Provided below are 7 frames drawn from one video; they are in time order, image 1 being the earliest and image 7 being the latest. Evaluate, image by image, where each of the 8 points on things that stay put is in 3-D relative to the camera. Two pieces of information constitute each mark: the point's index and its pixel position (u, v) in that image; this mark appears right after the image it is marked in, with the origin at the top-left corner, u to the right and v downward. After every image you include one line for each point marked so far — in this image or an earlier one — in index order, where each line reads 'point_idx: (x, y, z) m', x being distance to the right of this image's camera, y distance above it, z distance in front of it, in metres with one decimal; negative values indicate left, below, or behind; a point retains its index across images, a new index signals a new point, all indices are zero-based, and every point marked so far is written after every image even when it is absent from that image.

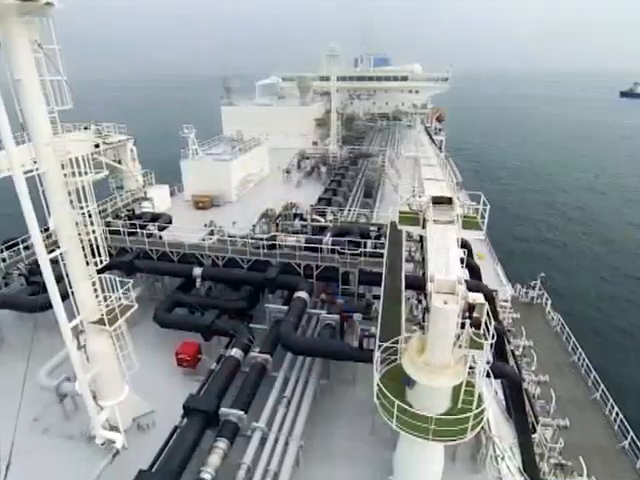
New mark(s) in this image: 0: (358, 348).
0: (+1.2, -3.4, +12.4) m
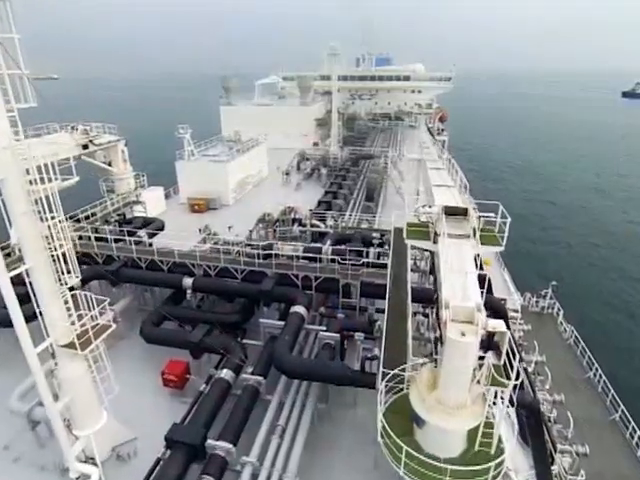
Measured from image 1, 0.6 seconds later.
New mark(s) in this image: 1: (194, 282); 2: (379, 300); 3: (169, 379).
0: (+1.1, -3.7, +11.3) m
1: (-5.0, -1.7, +15.6) m
2: (+2.4, -2.5, +16.2) m
3: (-5.0, -4.6, +13.1) m
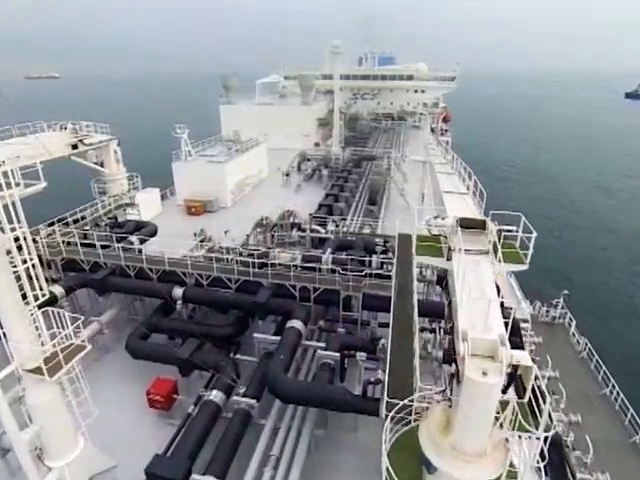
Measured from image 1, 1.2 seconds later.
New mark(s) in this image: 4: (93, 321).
0: (+1.0, -4.0, +10.3) m
1: (-5.0, -1.9, +14.6) m
2: (+2.4, -2.8, +15.2) m
3: (-5.1, -4.9, +12.1) m
4: (-8.5, -3.0, +14.9) m
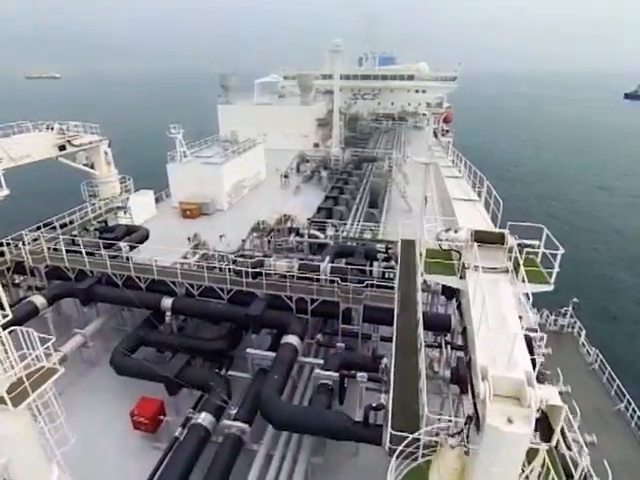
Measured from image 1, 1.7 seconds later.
0: (+1.0, -4.3, +9.4) m
1: (-5.1, -2.2, +13.7) m
2: (+2.3, -3.1, +14.3) m
3: (-5.1, -5.2, +11.2) m
4: (-8.6, -3.3, +14.0) m
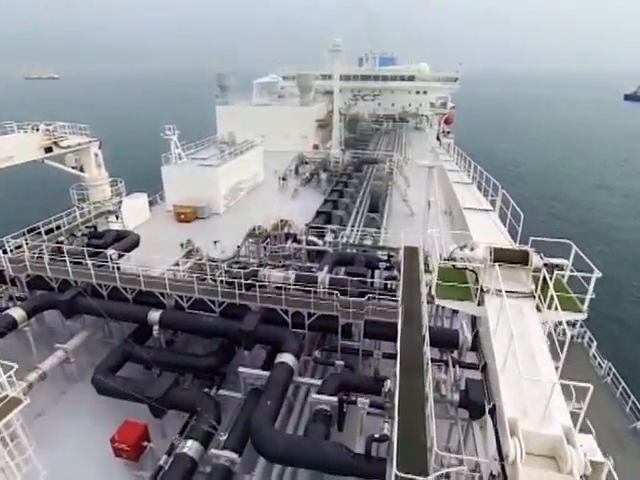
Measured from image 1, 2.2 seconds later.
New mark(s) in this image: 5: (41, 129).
0: (+0.9, -4.6, +8.5) m
1: (-5.2, -2.5, +12.9) m
2: (+2.3, -3.4, +13.4) m
3: (-5.2, -5.4, +10.3) m
4: (-8.7, -3.6, +13.1) m
5: (-13.5, +5.4, +19.1) m
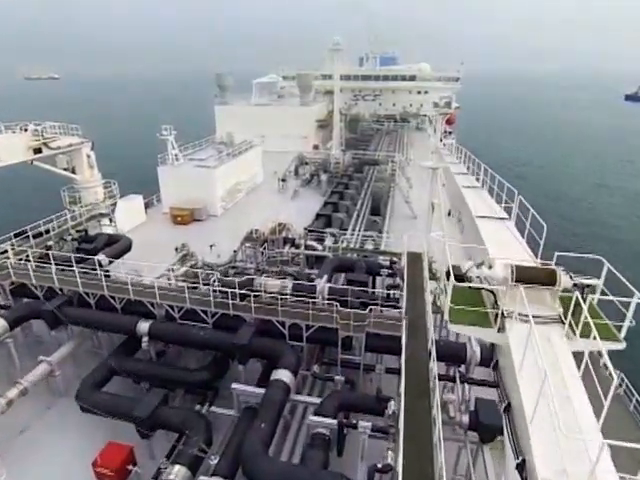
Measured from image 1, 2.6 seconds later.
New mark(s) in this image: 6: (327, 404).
0: (+0.9, -4.8, +7.8) m
1: (-5.2, -2.7, +12.1) m
2: (+2.2, -3.6, +12.7) m
3: (-5.2, -5.6, +9.6) m
4: (-8.7, -3.8, +12.4) m
5: (-13.5, +5.2, +18.4) m
6: (+0.2, -3.9, +9.3) m
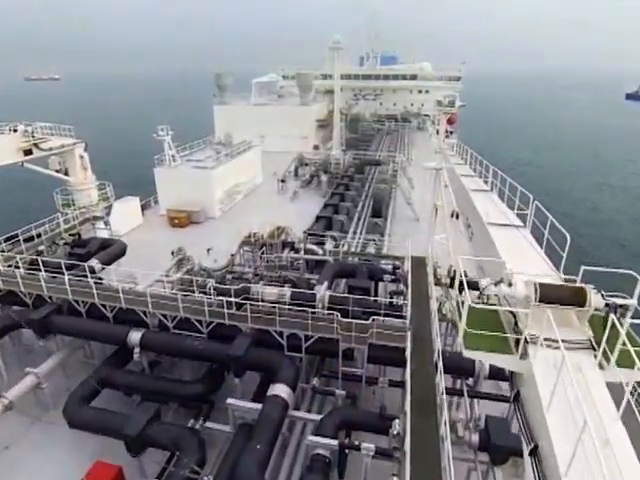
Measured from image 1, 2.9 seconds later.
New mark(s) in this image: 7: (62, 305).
0: (+0.9, -5.0, +7.2) m
1: (-5.2, -2.9, +11.6) m
2: (+2.2, -3.7, +12.1) m
3: (-5.3, -5.8, +9.0) m
4: (-8.7, -3.9, +11.8) m
5: (-13.5, +5.0, +17.8) m
6: (+0.1, -4.0, +8.8) m
7: (-8.6, -2.1, +13.1) m
